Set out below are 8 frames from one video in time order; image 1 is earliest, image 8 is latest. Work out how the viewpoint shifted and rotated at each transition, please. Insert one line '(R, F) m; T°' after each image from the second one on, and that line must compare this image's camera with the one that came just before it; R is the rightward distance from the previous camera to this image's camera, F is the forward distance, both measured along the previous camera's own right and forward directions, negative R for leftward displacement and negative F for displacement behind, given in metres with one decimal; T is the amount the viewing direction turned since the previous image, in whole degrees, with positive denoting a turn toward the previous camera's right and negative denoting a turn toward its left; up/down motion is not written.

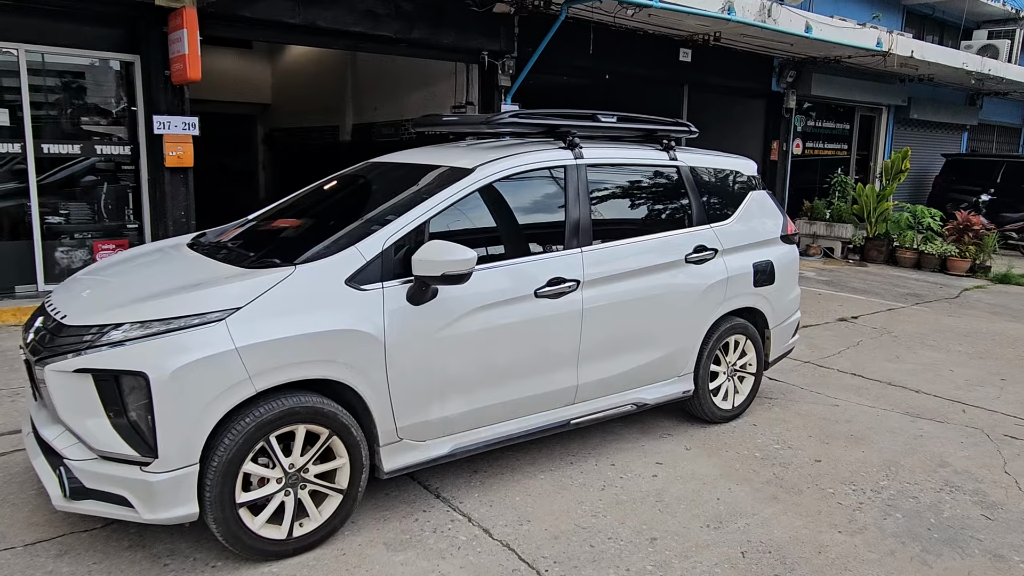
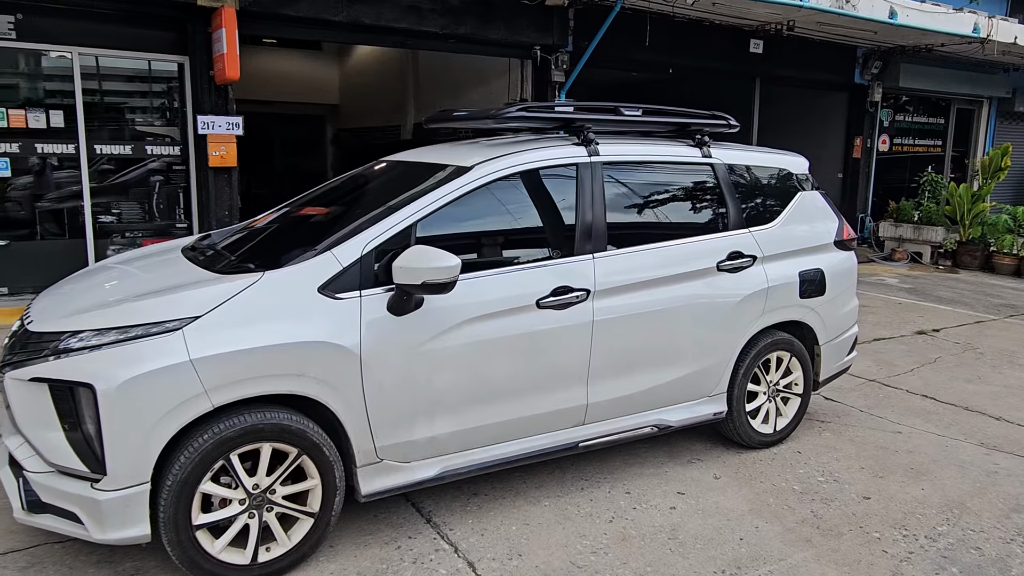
(+0.4, +0.3) m; -6°
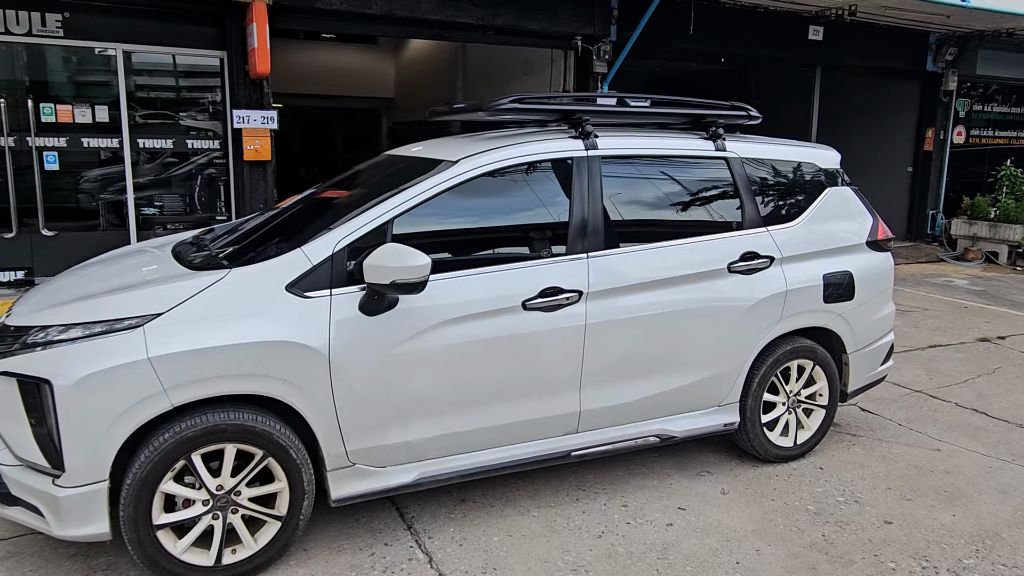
(+0.4, +0.2) m; -5°
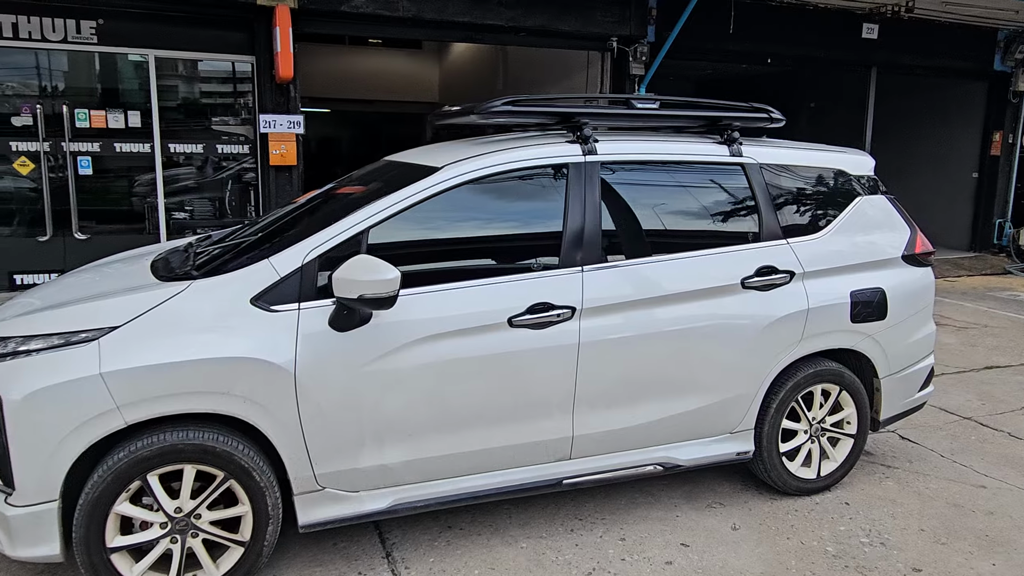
(+0.3, +0.2) m; -4°
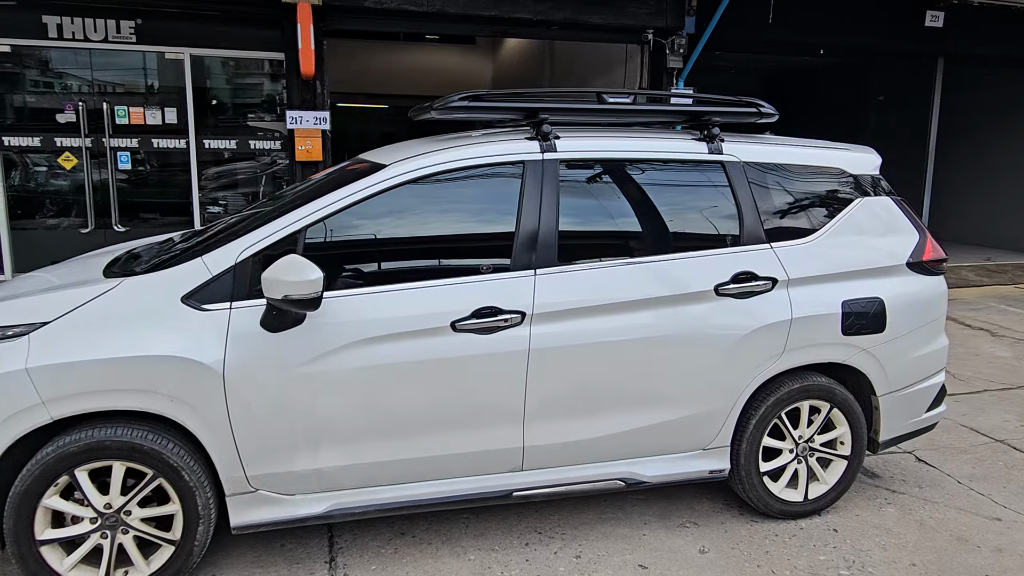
(+0.5, +0.2) m; -5°
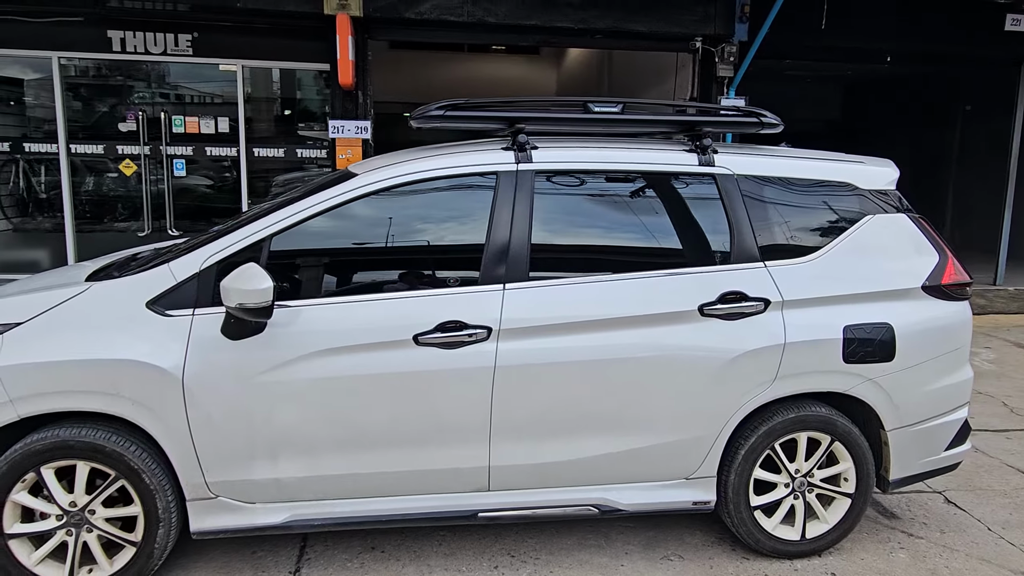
(+0.4, +0.1) m; -6°
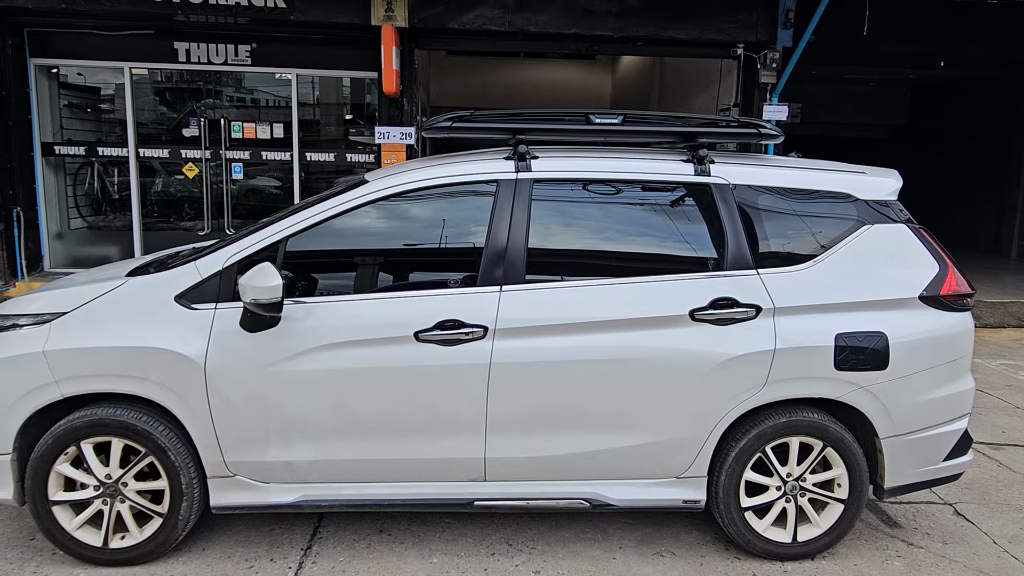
(+0.3, -0.2) m; -5°
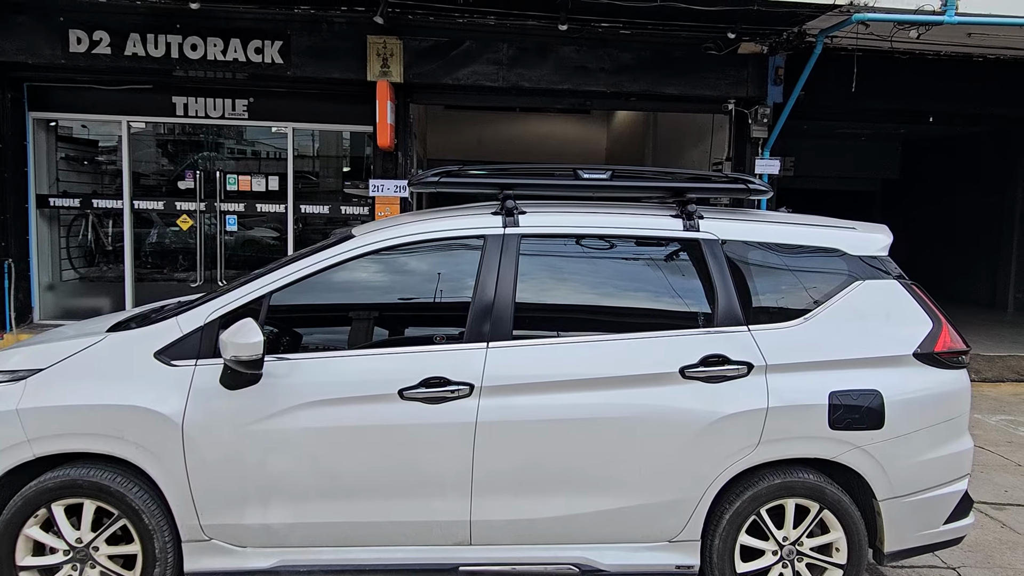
(0.0, 0.0) m; 0°
